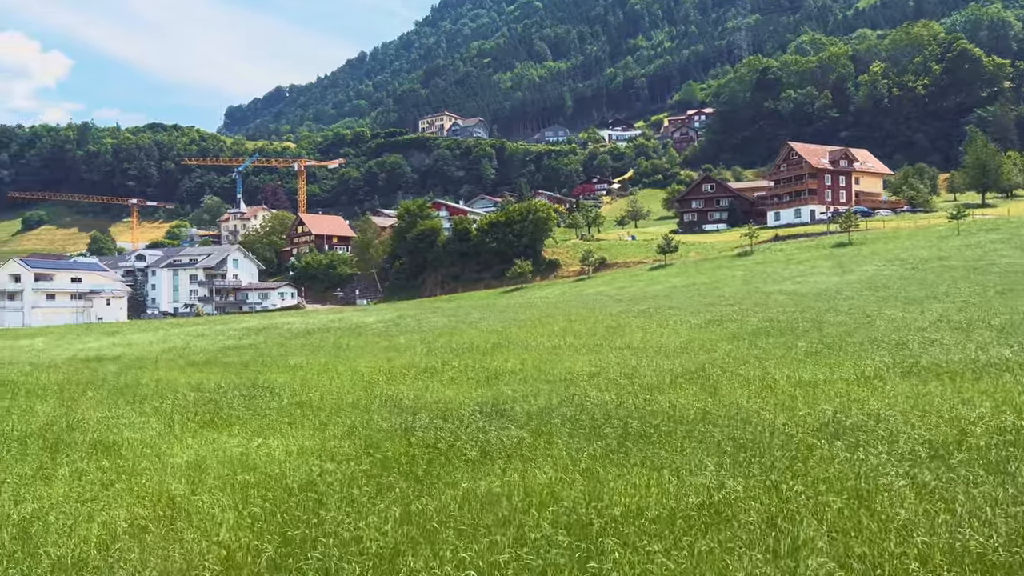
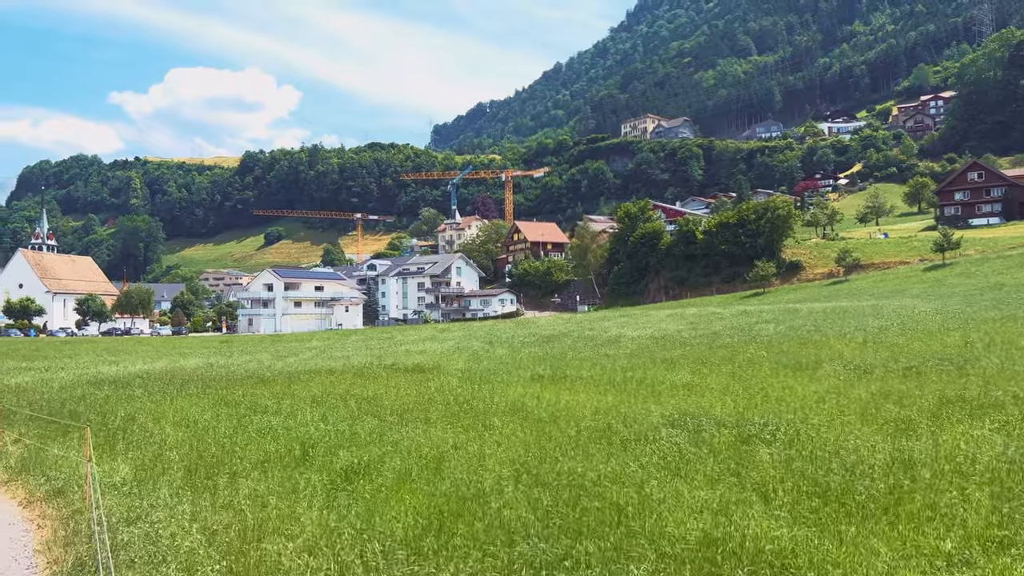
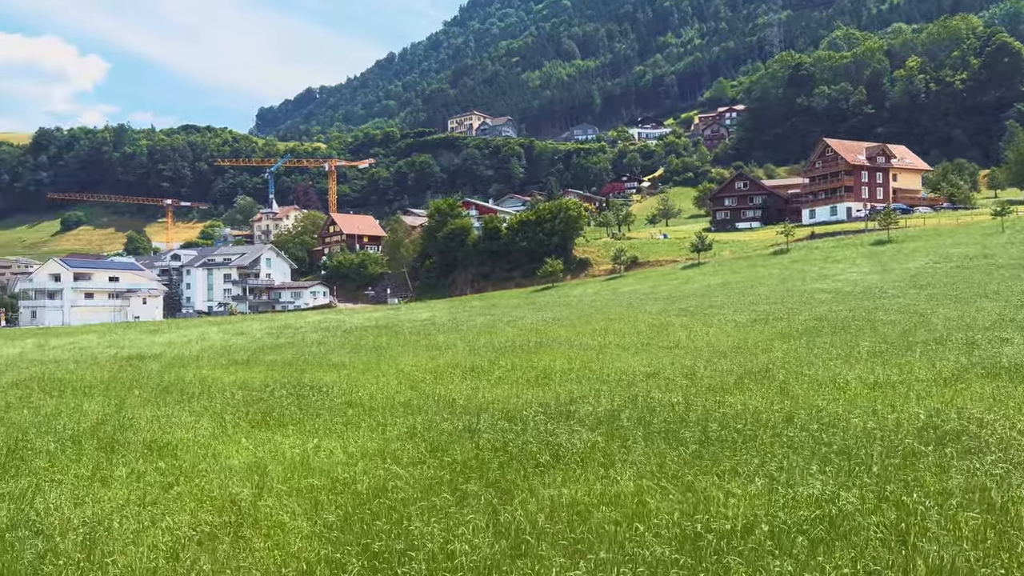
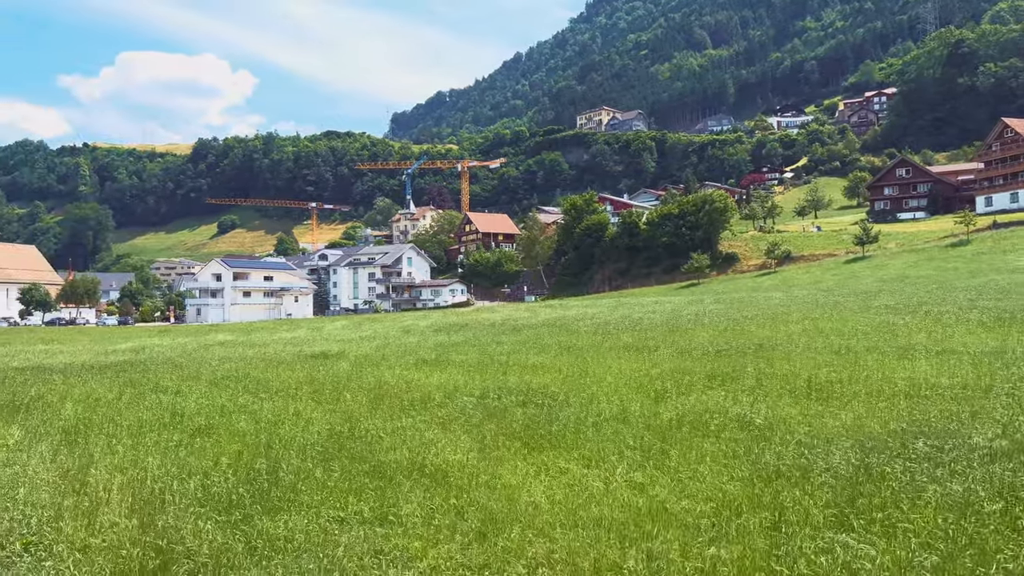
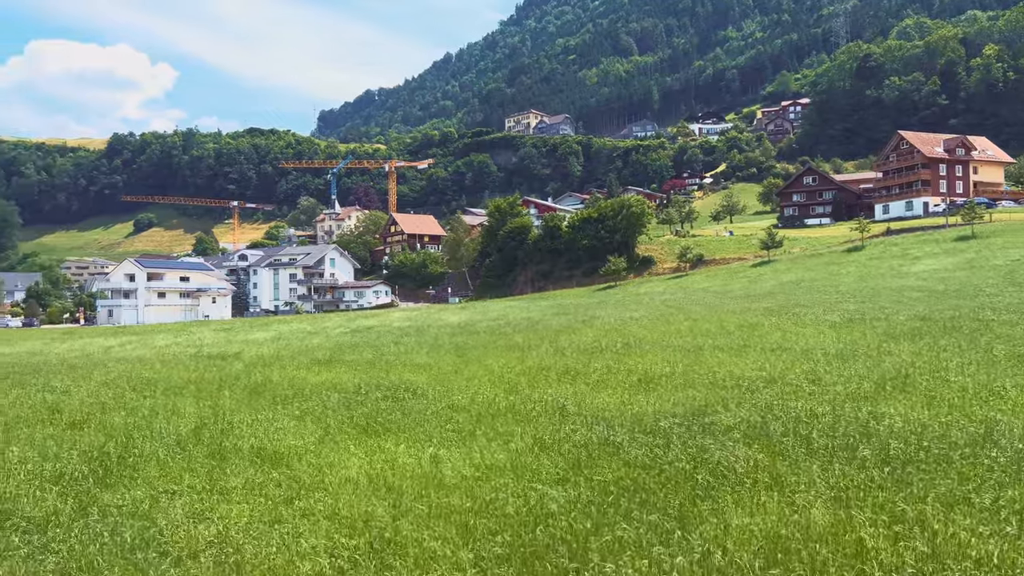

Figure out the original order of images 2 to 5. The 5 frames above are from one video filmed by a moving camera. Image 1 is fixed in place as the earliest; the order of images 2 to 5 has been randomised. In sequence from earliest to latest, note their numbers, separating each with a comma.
3, 5, 4, 2
